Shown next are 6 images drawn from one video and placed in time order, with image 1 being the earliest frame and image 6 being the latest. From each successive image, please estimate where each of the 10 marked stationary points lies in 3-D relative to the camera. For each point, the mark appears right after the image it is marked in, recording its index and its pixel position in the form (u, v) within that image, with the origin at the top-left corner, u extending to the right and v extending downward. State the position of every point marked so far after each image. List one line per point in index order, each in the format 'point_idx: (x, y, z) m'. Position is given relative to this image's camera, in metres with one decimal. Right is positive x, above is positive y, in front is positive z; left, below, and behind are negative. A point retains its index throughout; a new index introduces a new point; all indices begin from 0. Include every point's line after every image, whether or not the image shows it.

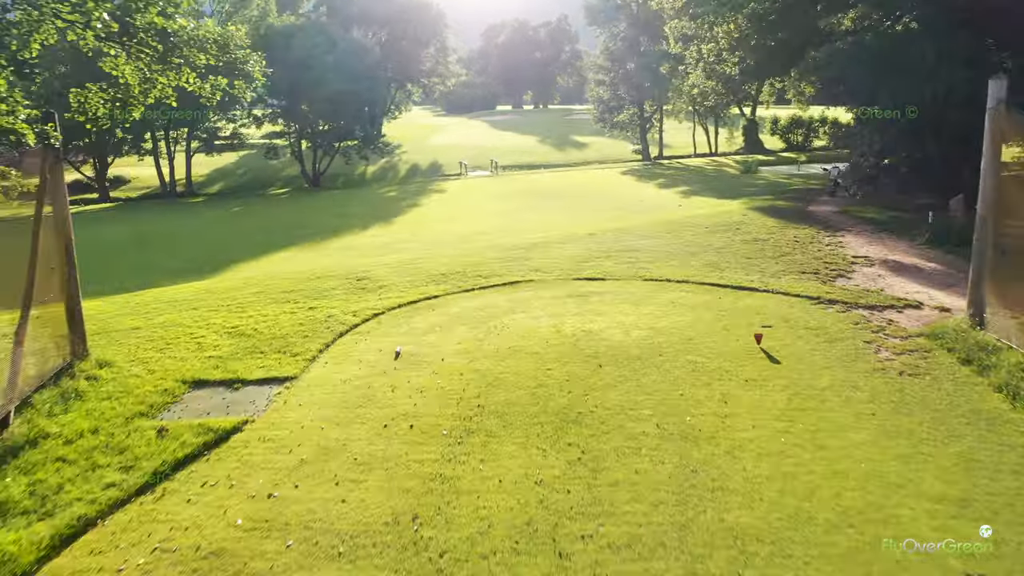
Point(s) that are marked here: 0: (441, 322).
0: (-1.0, -0.5, +7.9) m
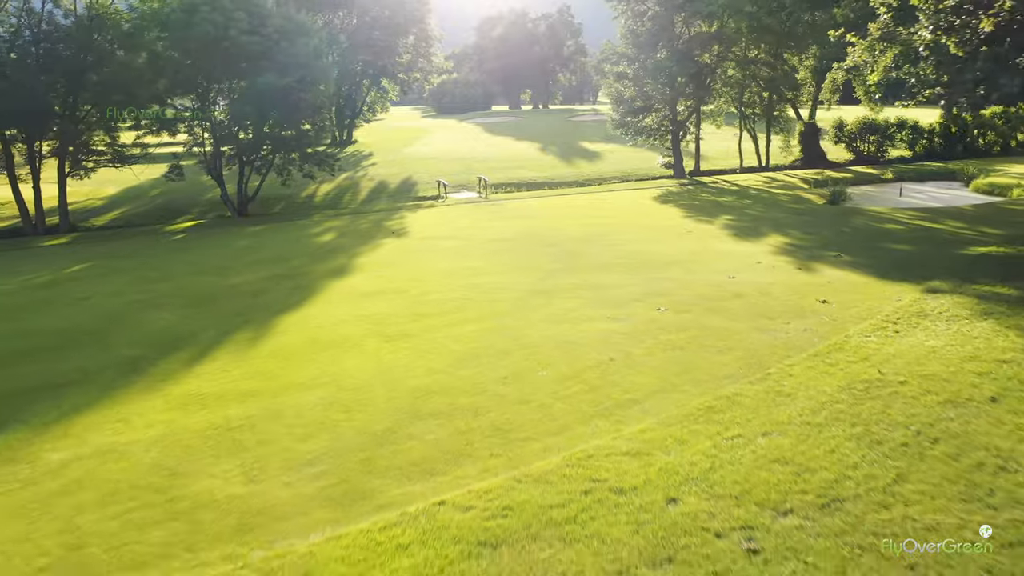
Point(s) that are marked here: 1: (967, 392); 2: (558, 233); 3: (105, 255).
0: (-1.2, -3.4, -1.4) m
1: (+4.8, -1.1, +6.1) m
2: (+1.4, +1.7, +18.3) m
3: (-13.8, +1.1, +19.9) m
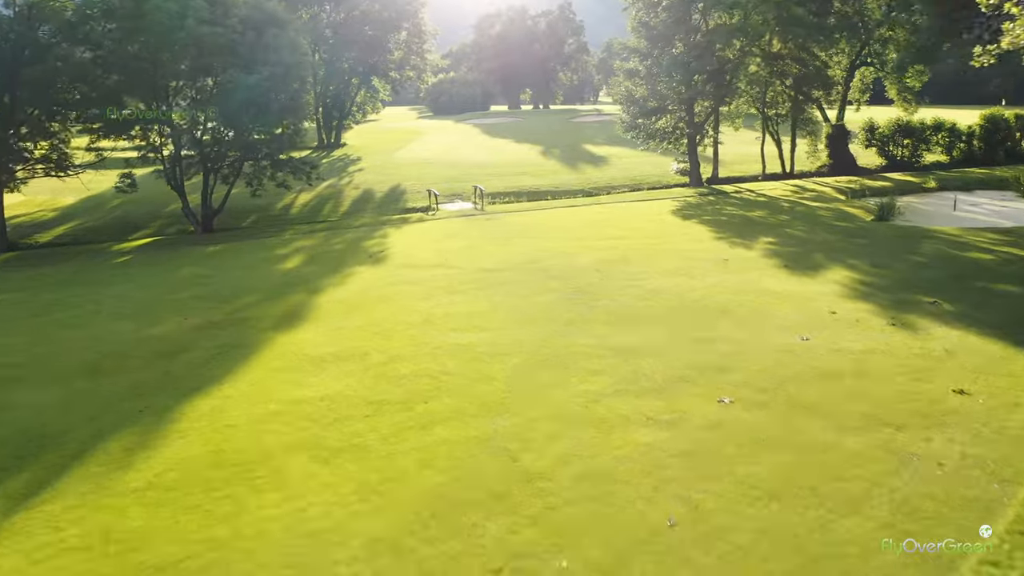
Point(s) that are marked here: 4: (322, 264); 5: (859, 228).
0: (-1.2, -4.5, -4.6) m
1: (+4.7, -2.1, +3.0) m
2: (+1.4, +0.7, +15.1) m
3: (-13.9, +0.1, +16.7) m
4: (-5.6, +0.7, +17.0) m
5: (+10.5, +1.8, +17.6) m
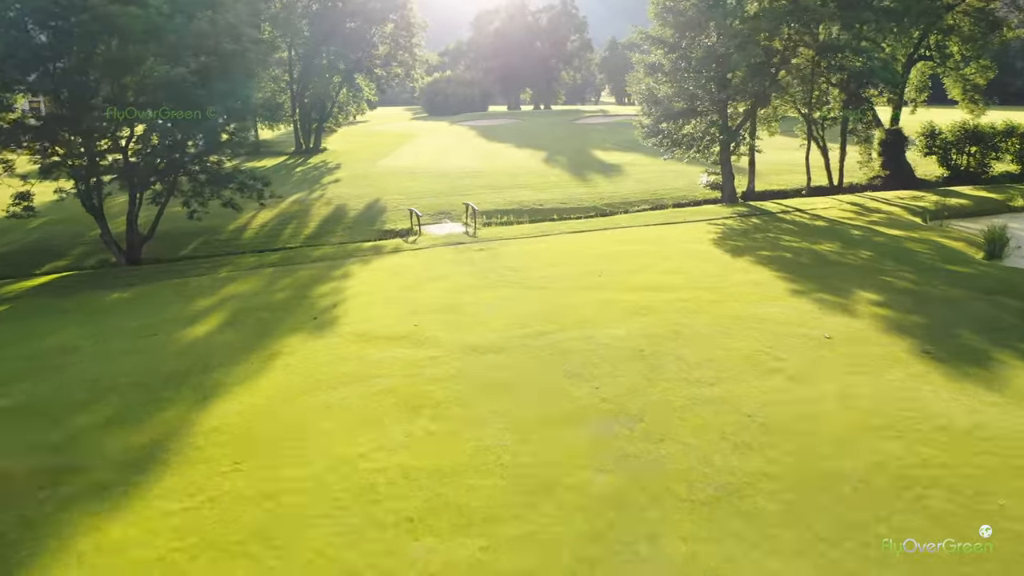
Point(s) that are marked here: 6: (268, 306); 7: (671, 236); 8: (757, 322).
0: (-1.2, -6.0, -9.4) m
1: (+4.7, -3.7, -1.9) m
2: (+1.4, -0.9, +10.3) m
3: (-13.9, -1.5, +11.9) m
4: (-5.6, -0.9, +12.2) m
5: (+10.5, +0.2, +12.8) m
6: (-5.8, -0.4, +13.7) m
7: (+5.3, +1.7, +19.2) m
8: (+4.5, -0.7, +10.5) m
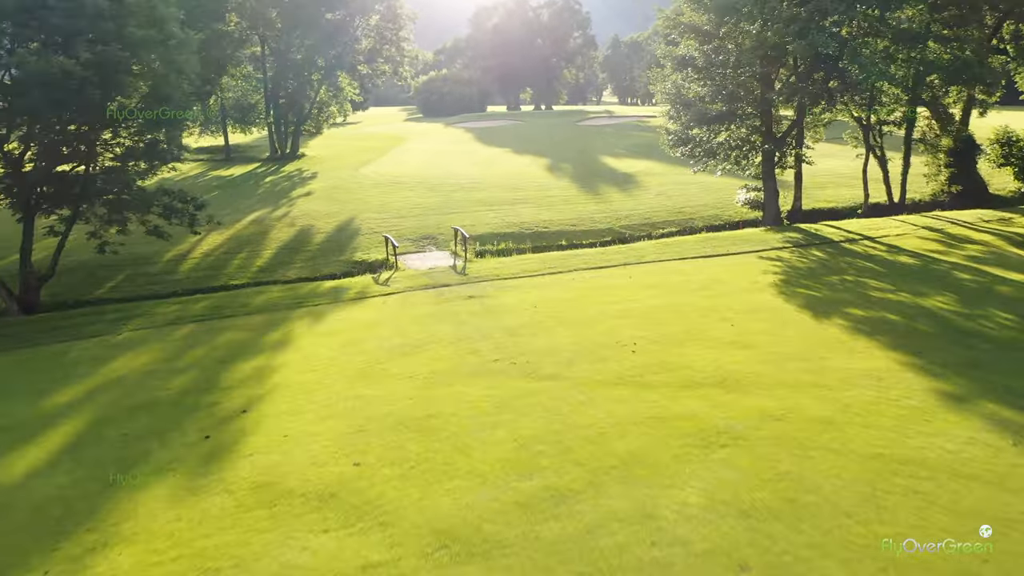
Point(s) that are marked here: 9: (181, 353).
0: (-1.2, -7.5, -13.9) m
1: (+4.7, -5.1, -6.3) m
2: (+1.4, -2.3, +5.8) m
3: (-13.9, -2.9, +7.4) m
4: (-5.6, -2.3, +7.7) m
5: (+10.5, -1.2, +8.4) m
6: (-5.8, -1.9, +9.3) m
7: (+5.3, +0.3, +14.8) m
8: (+4.5, -2.2, +6.1) m
9: (-6.7, -1.3, +11.6) m
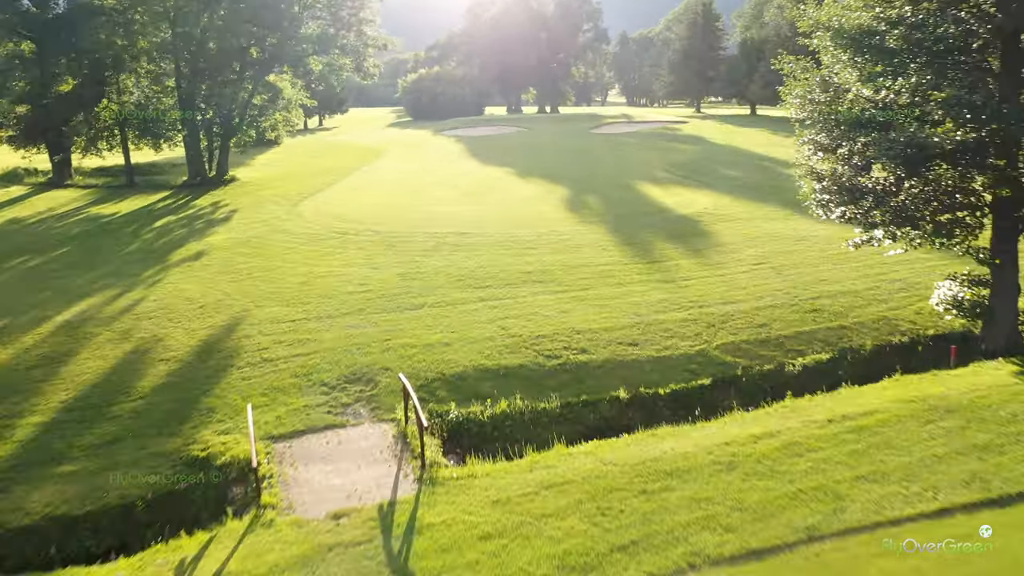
0: (-1.0, -11.1, -24.0) m
1: (+4.9, -8.8, -16.4) m
2: (+1.6, -5.9, -4.3) m
3: (-13.7, -6.5, -2.8) m
4: (-5.4, -5.9, -2.4) m
5: (+10.7, -4.8, -1.8) m
6: (-5.6, -5.5, -0.9) m
7: (+5.4, -3.3, +4.6) m
8: (+4.7, -5.8, -4.1) m
9: (-6.5, -4.9, +1.4) m
